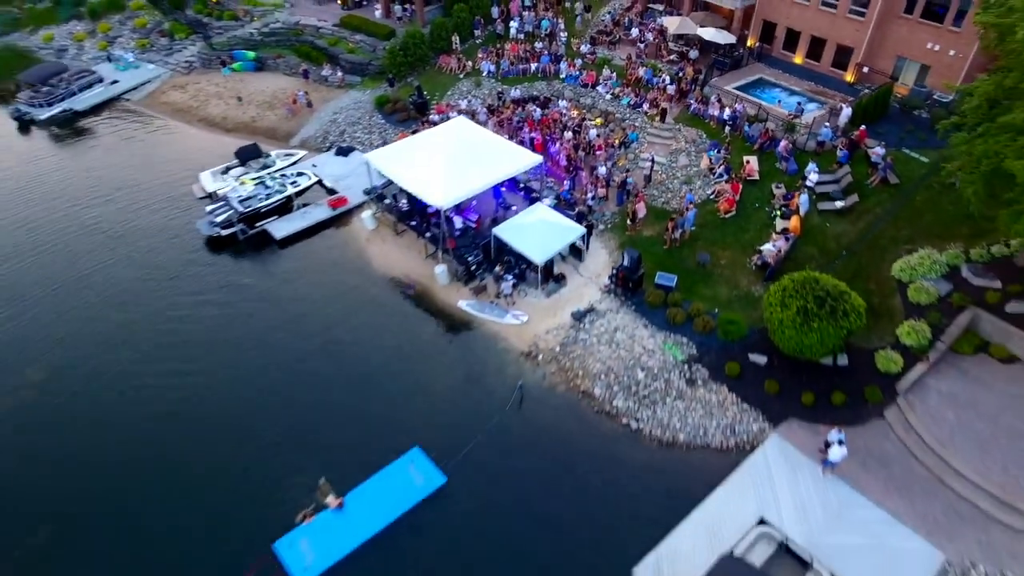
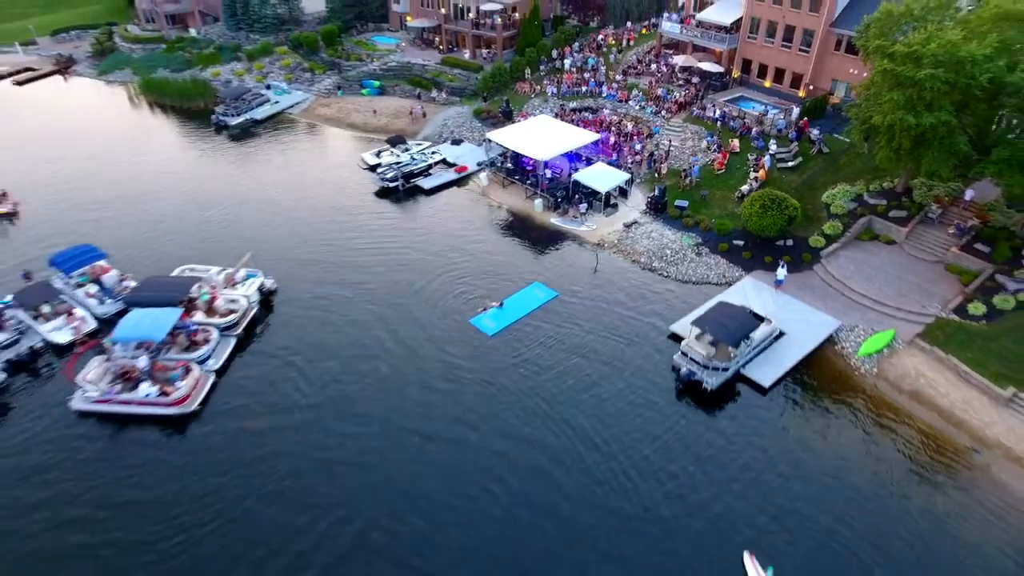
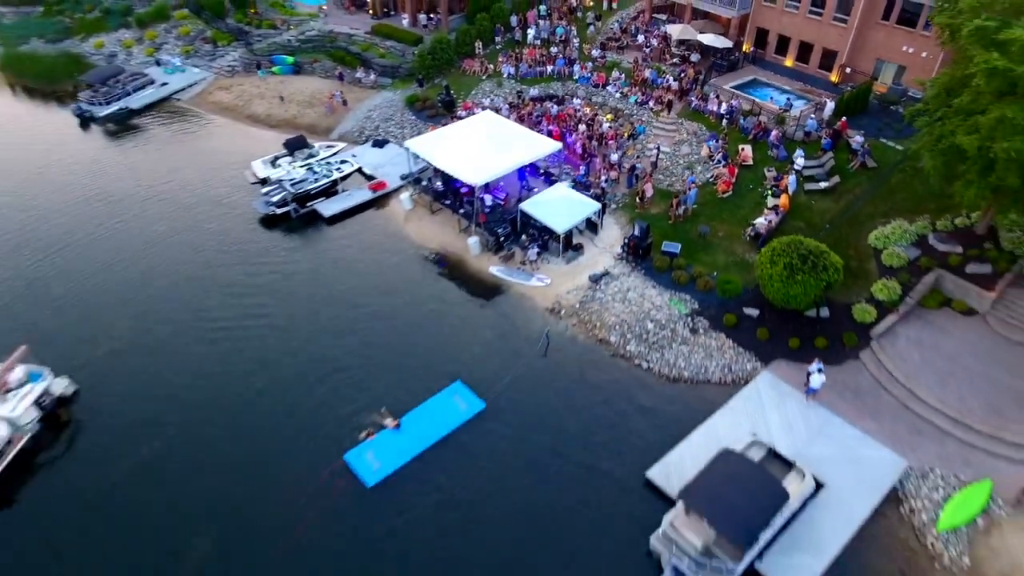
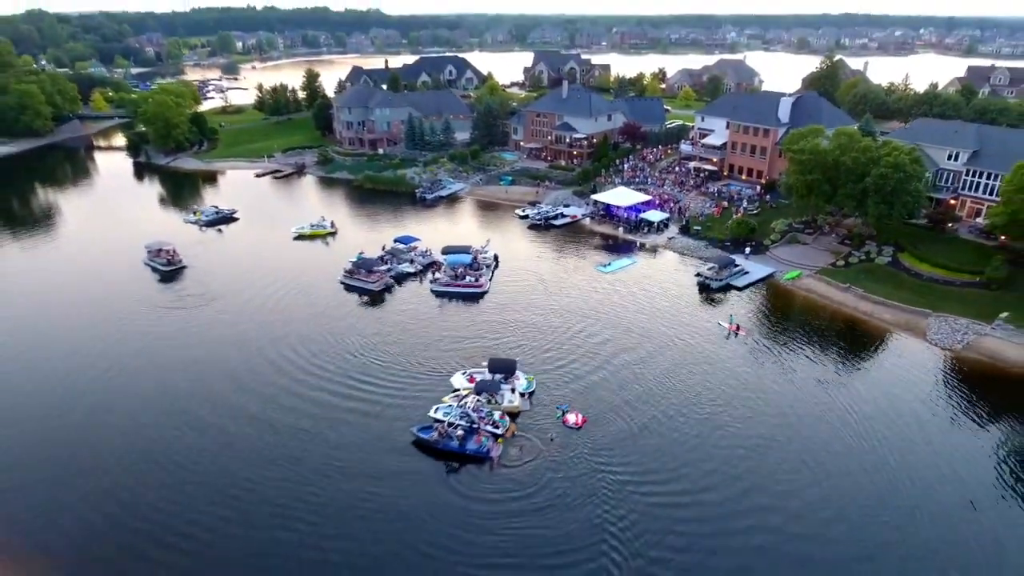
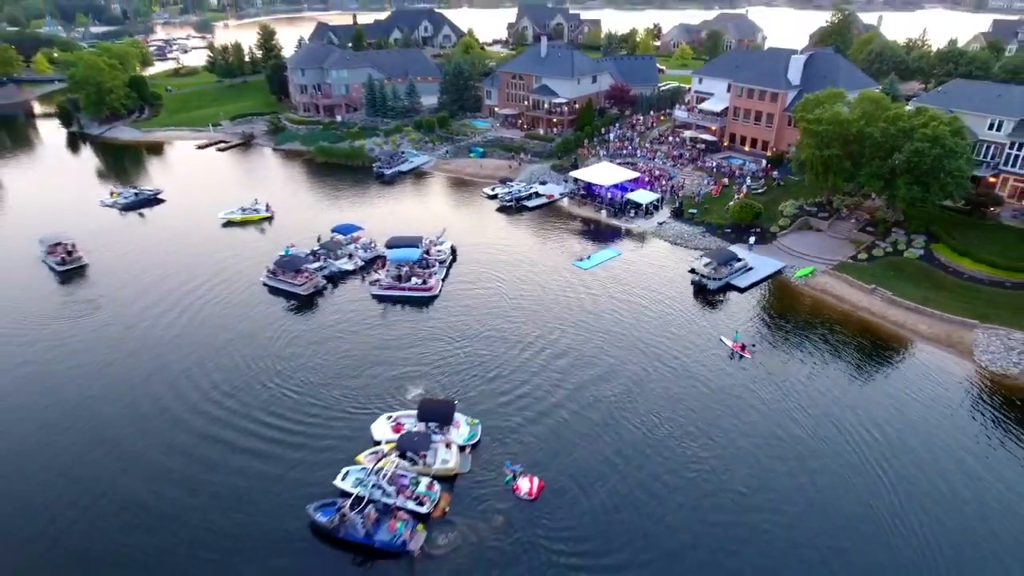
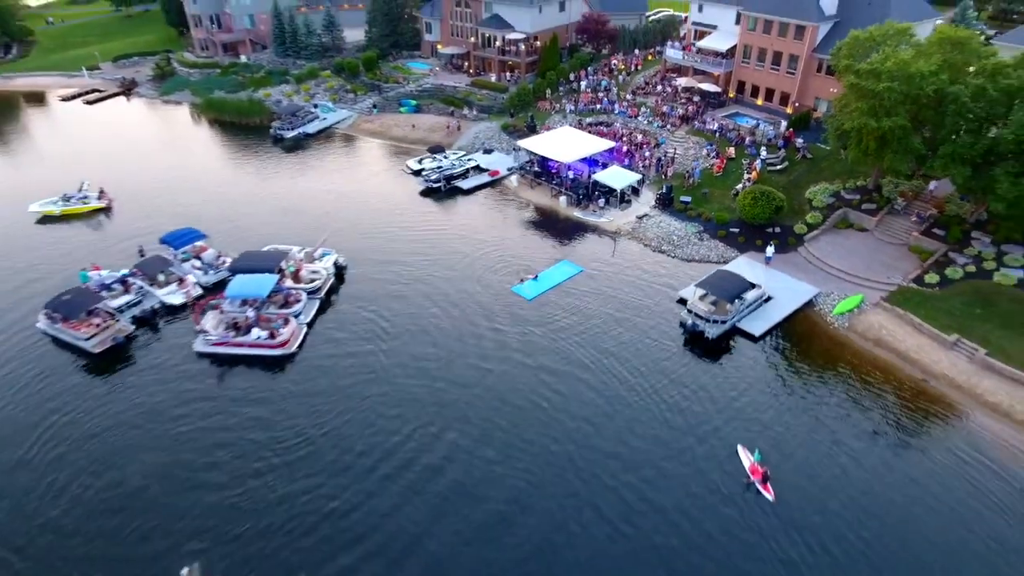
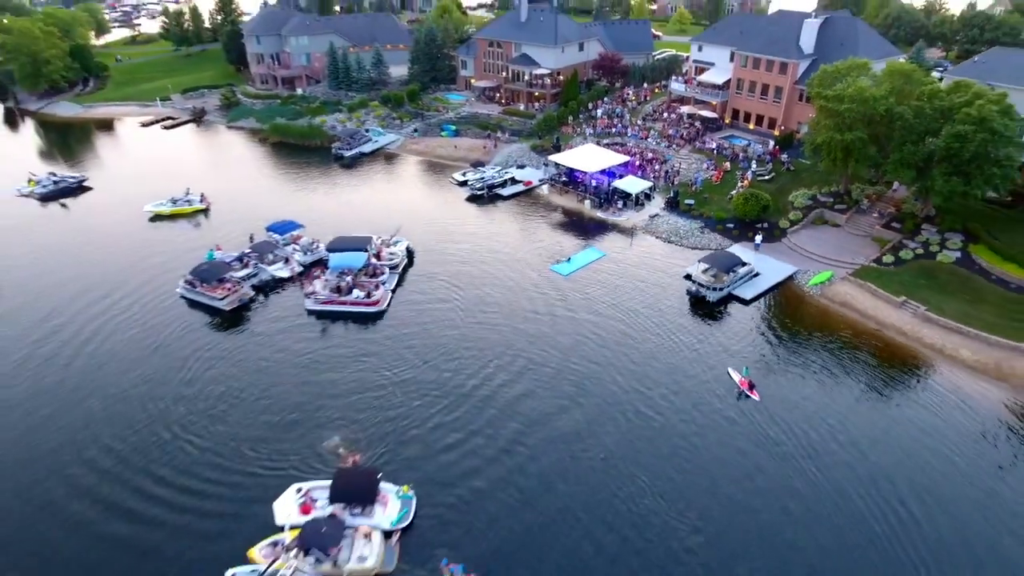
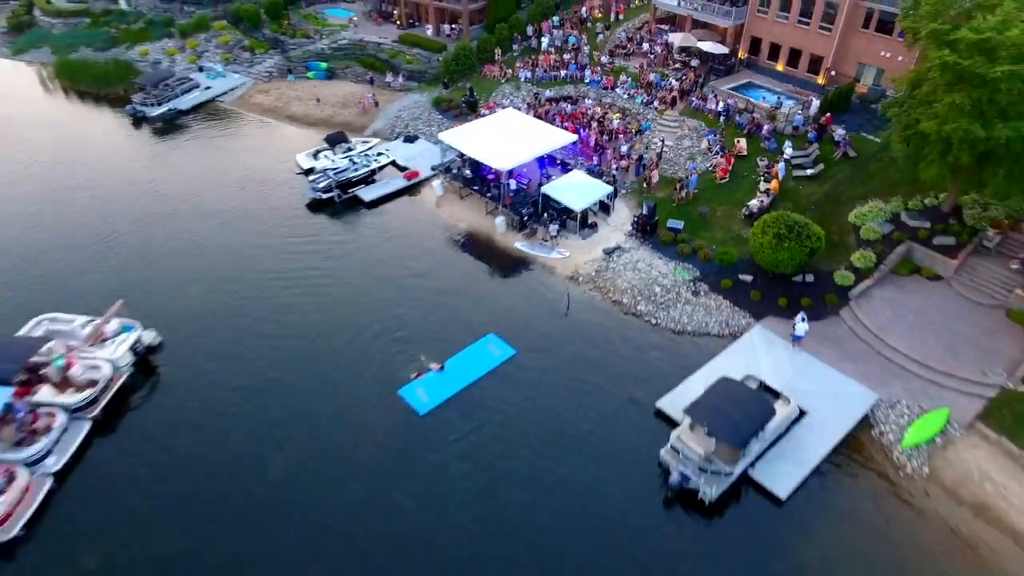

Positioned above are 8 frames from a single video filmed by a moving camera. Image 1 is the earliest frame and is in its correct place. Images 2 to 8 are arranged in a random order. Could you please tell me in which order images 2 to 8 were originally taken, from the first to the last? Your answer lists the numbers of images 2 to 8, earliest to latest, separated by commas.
3, 8, 2, 6, 7, 5, 4
